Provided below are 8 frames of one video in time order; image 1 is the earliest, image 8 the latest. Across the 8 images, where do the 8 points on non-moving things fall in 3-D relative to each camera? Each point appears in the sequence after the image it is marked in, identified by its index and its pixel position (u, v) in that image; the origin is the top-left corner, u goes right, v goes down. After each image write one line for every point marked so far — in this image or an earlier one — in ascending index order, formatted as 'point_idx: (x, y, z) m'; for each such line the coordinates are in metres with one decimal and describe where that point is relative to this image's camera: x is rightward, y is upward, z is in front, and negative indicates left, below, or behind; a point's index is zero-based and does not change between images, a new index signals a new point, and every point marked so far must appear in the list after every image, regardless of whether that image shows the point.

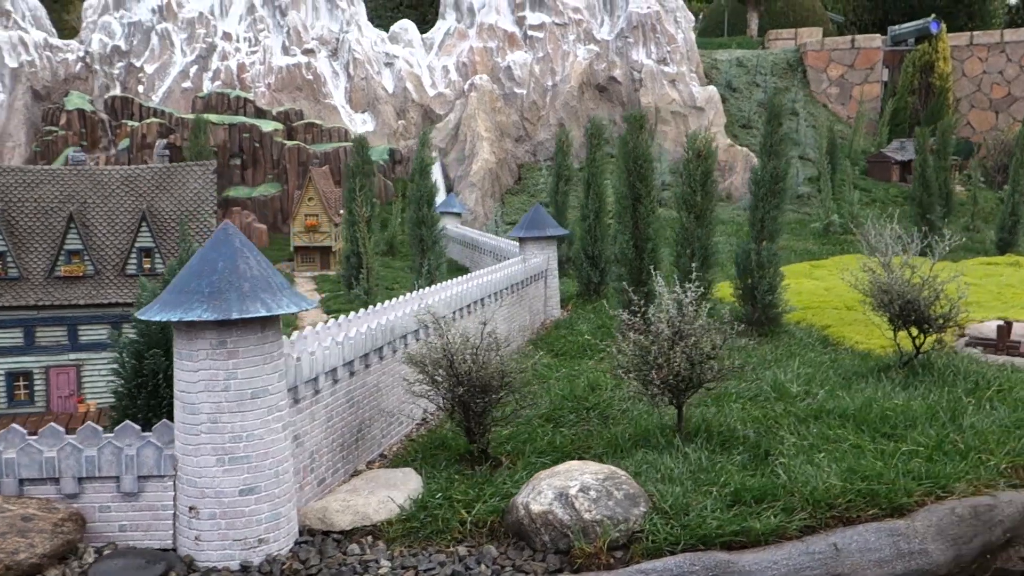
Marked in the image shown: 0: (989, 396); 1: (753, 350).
0: (+5.1, -1.2, +10.4) m
1: (+3.6, -0.9, +14.2) m
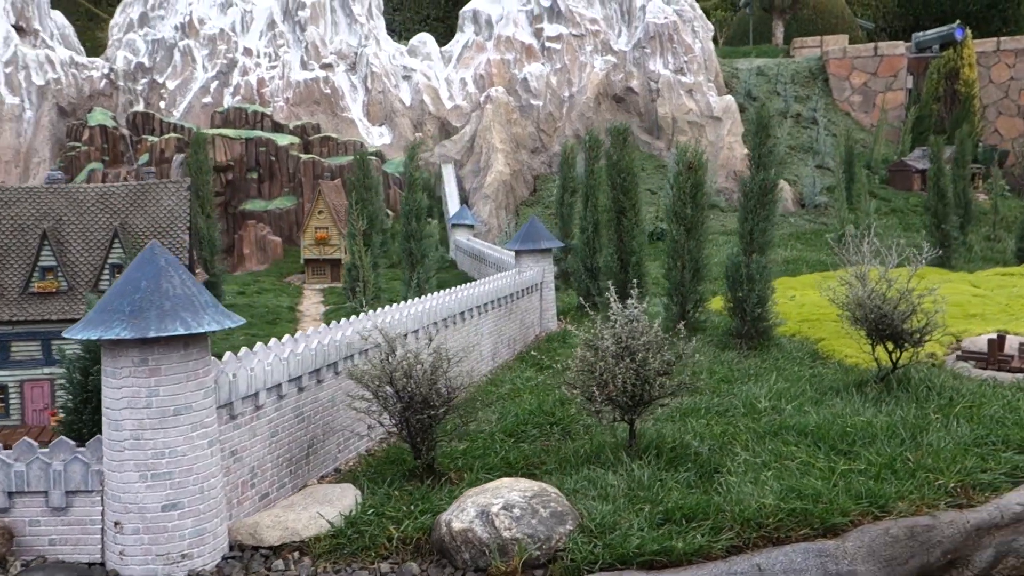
0: (+4.7, -1.3, +10.2) m
1: (+3.3, -1.1, +14.1) m
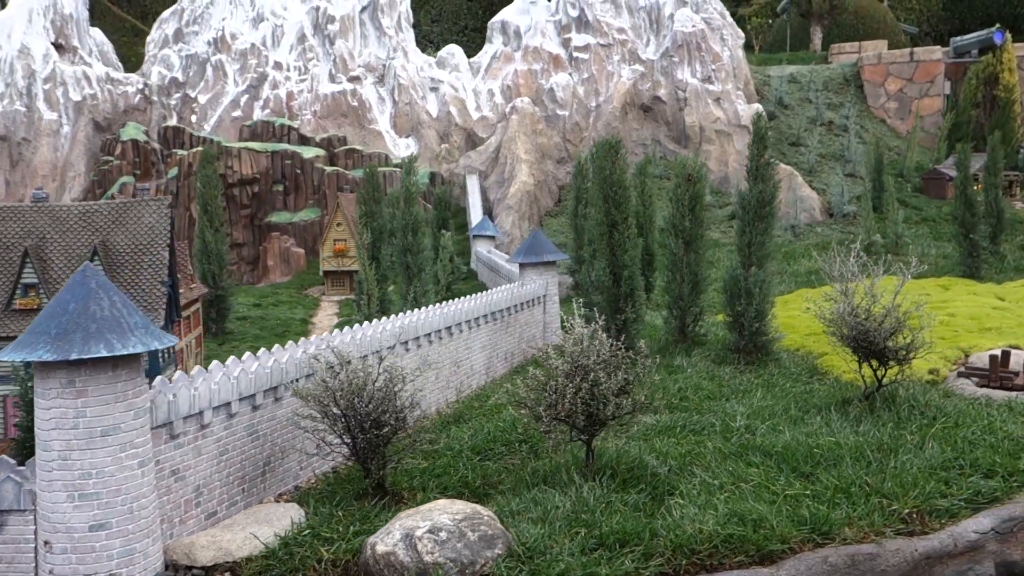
0: (+4.3, -1.5, +9.9) m
1: (+3.1, -1.3, +13.9) m
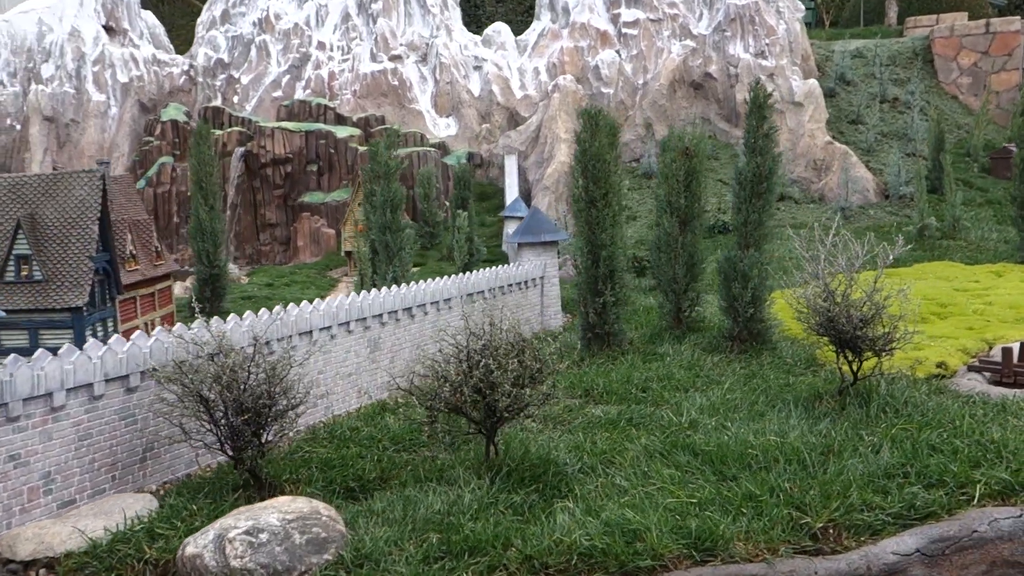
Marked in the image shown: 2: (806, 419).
0: (+3.4, -1.3, +8.7) m
1: (+2.6, -1.1, +12.7) m
2: (+2.9, -1.3, +9.7) m
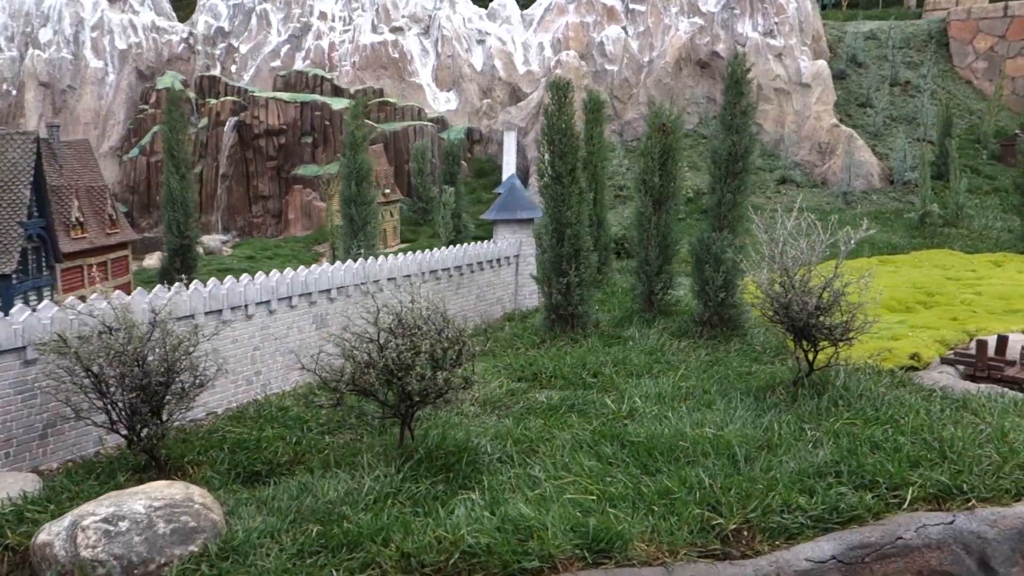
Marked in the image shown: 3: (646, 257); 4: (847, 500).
0: (+2.7, -1.2, +8.2) m
1: (+2.0, -0.9, +12.2) m
2: (+2.2, -1.1, +9.2) m
3: (+2.0, +0.5, +14.7) m
4: (+2.3, -1.4, +6.6) m
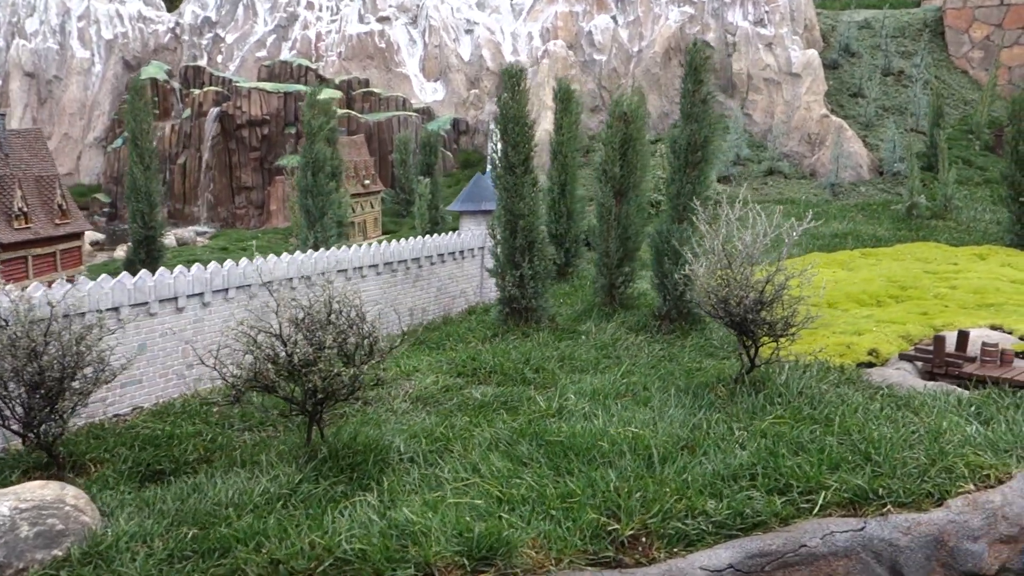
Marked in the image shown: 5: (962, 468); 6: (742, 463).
0: (+2.1, -1.1, +7.9) m
1: (+1.4, -0.8, +11.9) m
2: (+1.6, -1.1, +8.9) m
3: (+1.4, +0.6, +14.3) m
4: (+1.6, -1.4, +6.3) m
5: (+3.2, -1.3, +6.9) m
6: (+1.7, -1.3, +7.0) m
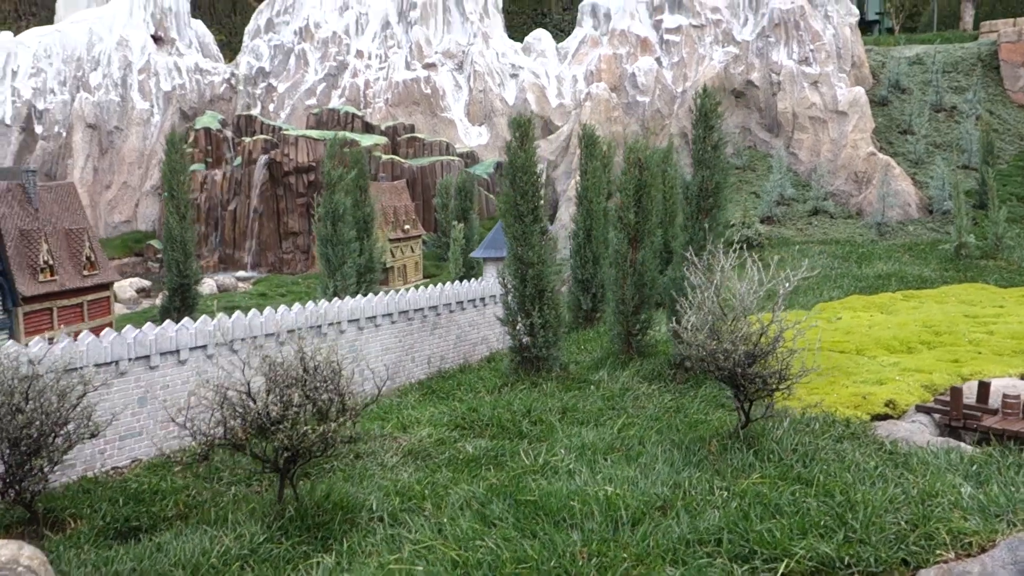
0: (+1.8, -1.6, +7.6) m
1: (+1.4, -1.4, +11.7) m
2: (+1.4, -1.6, +8.7) m
3: (+1.6, -0.1, +14.2) m
4: (+1.2, -1.8, +6.1) m
5: (+2.9, -1.7, +6.6) m
6: (+1.4, -1.7, +6.8) m
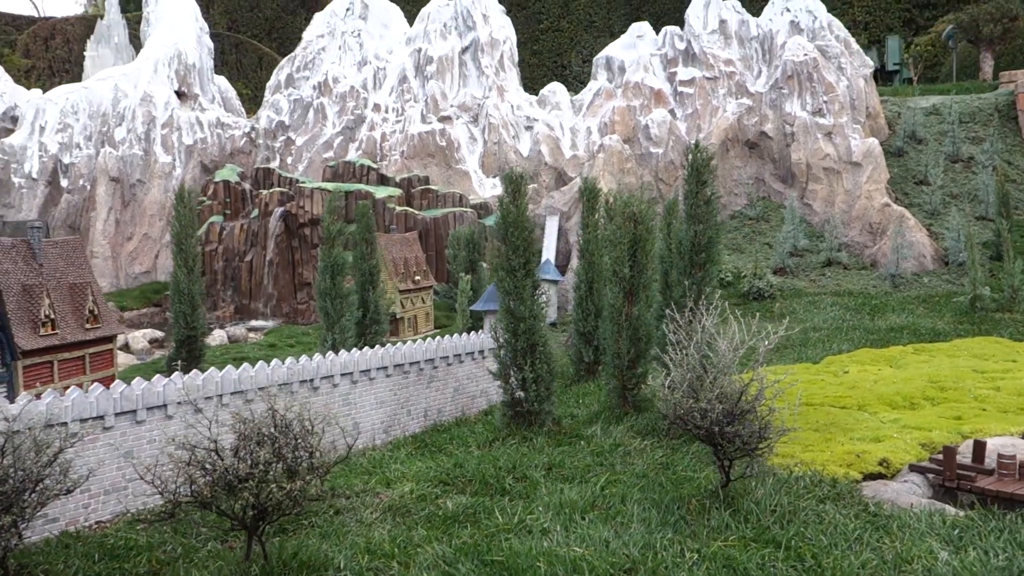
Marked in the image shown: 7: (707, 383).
0: (+1.6, -2.0, +7.5) m
1: (+1.3, -2.0, +11.6) m
2: (+1.2, -2.1, +8.6) m
3: (+1.6, -0.9, +14.2) m
4: (+0.9, -2.1, +6.0) m
5: (+2.6, -2.1, +6.5) m
6: (+1.1, -2.1, +6.7) m
7: (+1.8, -0.9, +9.1) m
